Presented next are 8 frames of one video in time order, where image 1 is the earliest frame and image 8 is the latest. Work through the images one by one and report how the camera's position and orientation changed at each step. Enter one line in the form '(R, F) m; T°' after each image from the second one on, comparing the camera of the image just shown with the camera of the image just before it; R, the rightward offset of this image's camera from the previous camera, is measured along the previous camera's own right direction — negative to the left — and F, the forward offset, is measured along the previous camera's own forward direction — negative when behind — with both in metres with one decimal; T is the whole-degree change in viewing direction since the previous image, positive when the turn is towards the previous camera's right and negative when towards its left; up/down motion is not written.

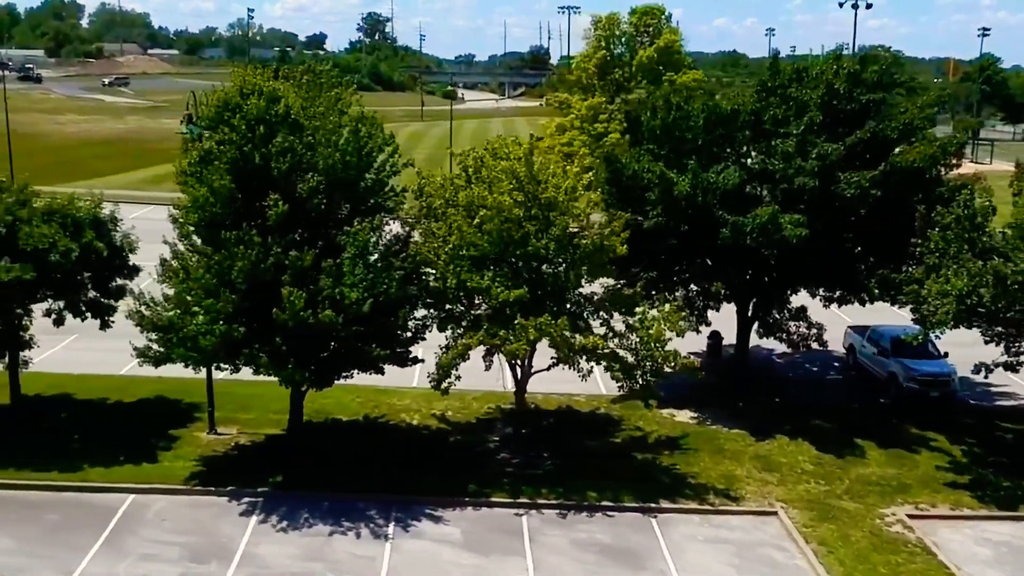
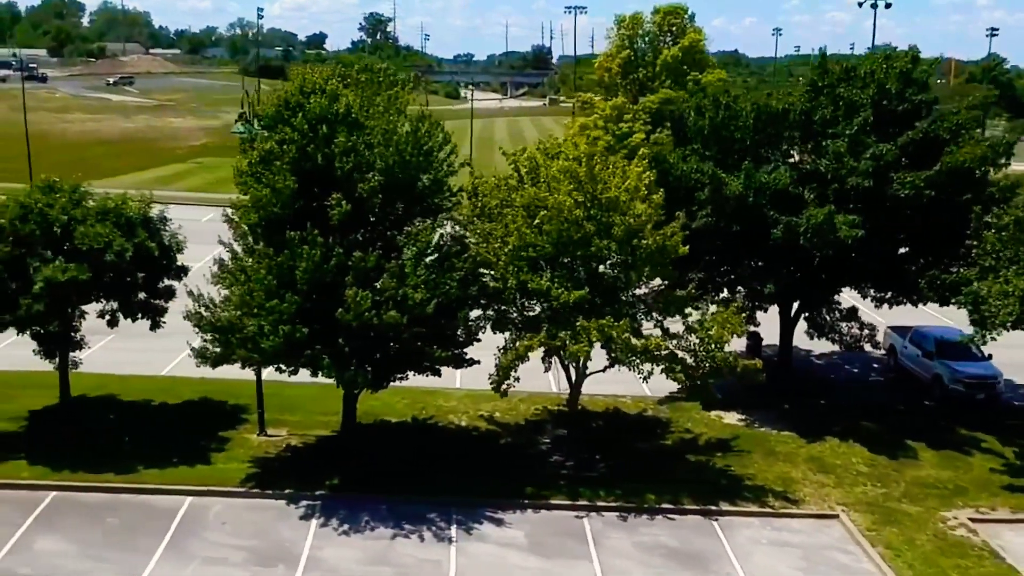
(-1.0, +0.2) m; 0°
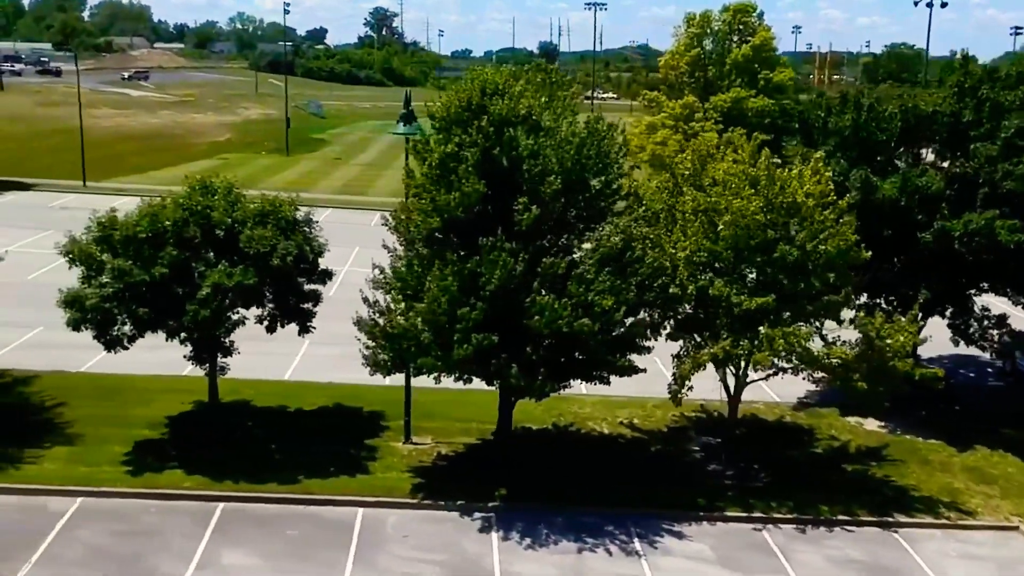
(-3.0, +0.5) m; 0°
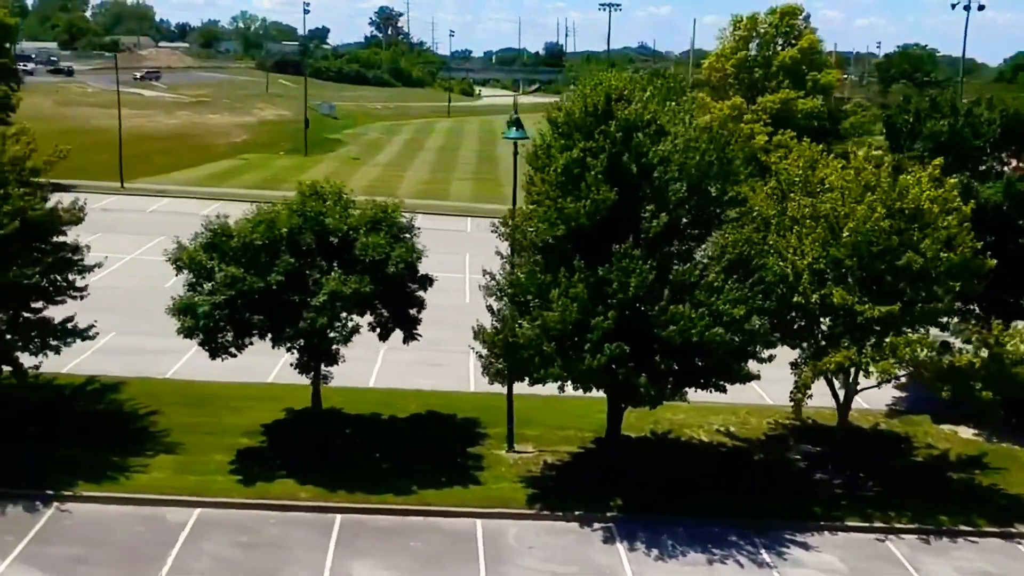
(-2.0, +0.3) m; 0°
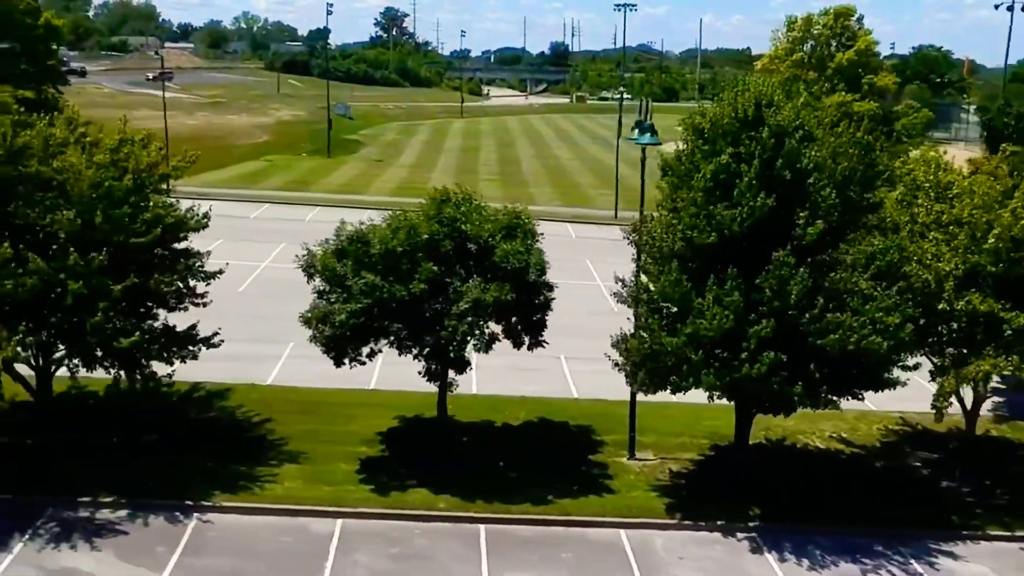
(-2.3, +0.2) m; 0°
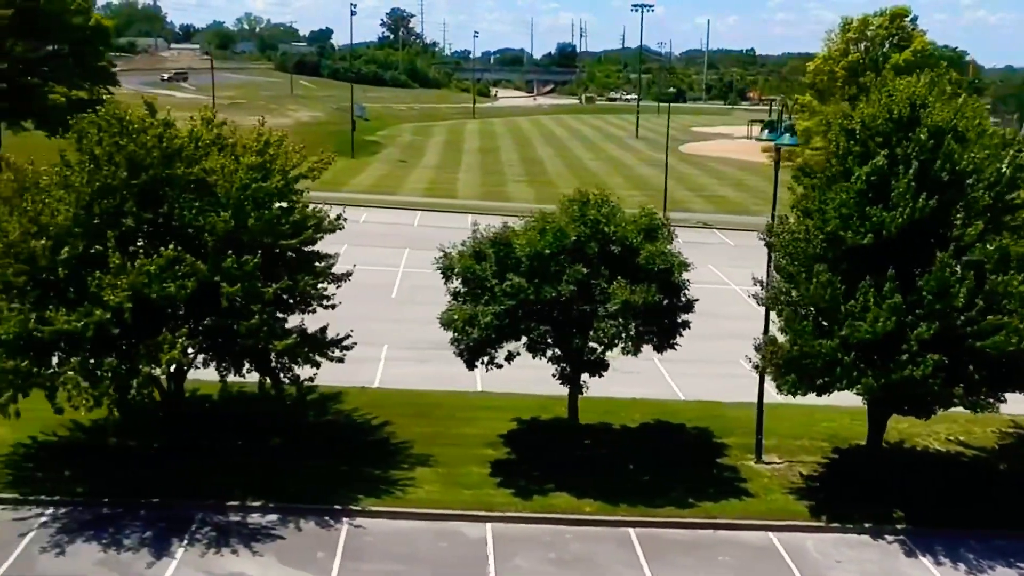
(-2.3, +0.1) m; 0°
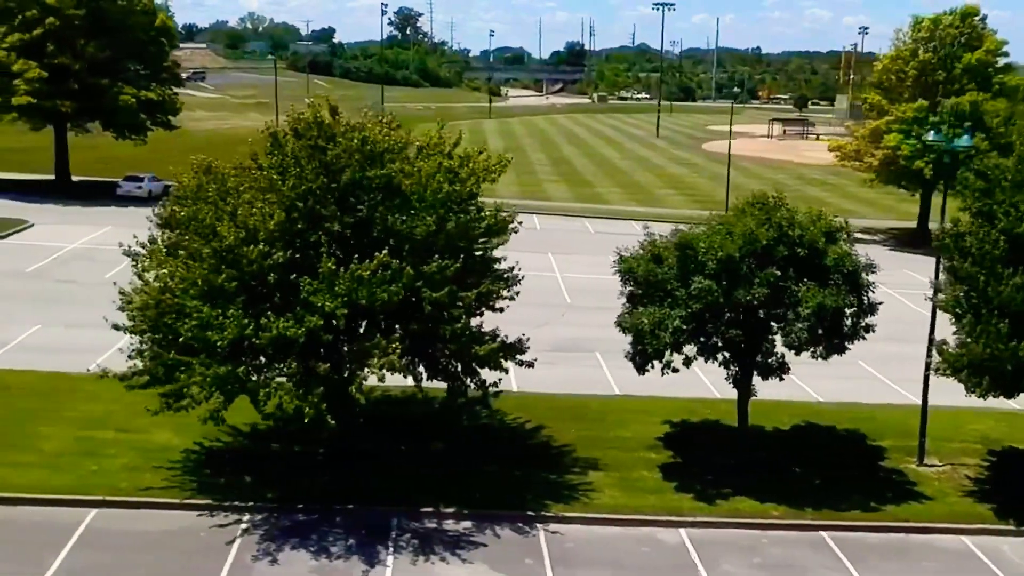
(-3.0, +0.1) m; 0°
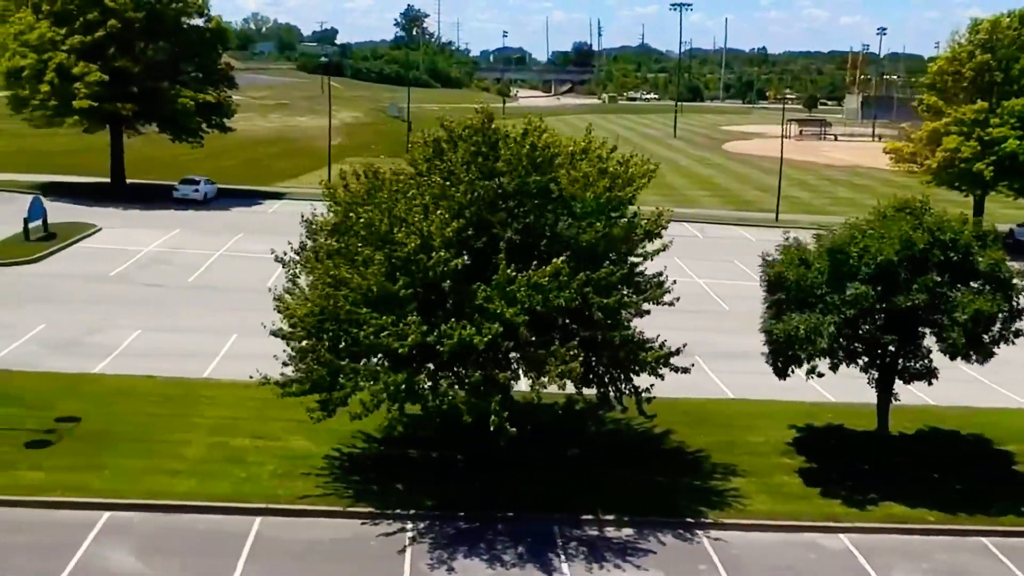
(-2.4, +0.1) m; 0°
